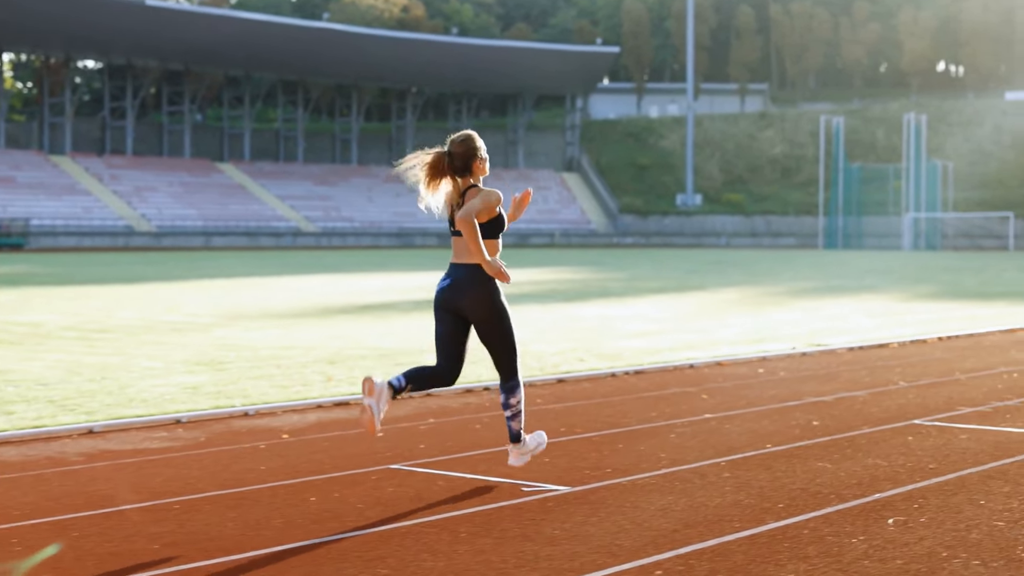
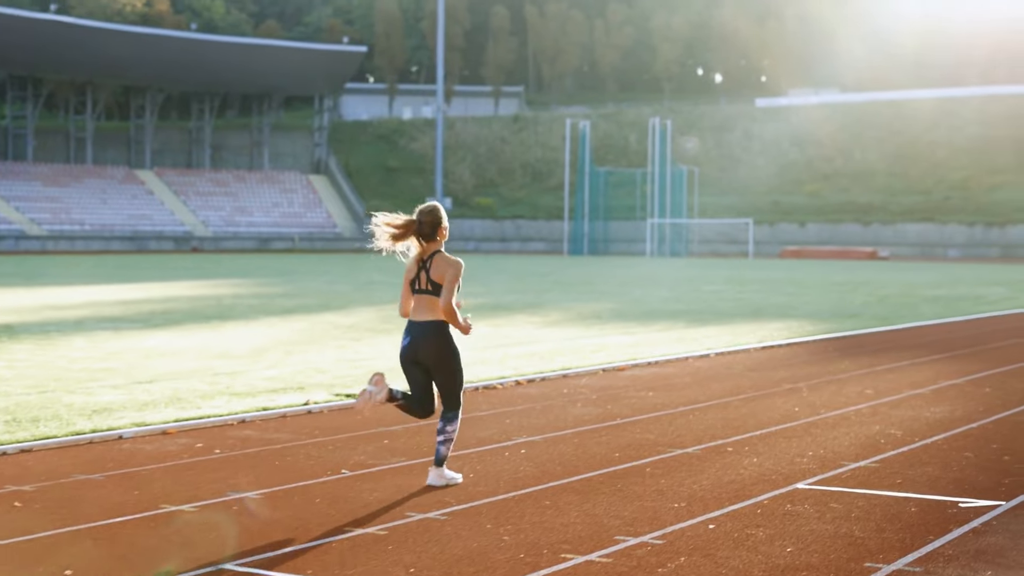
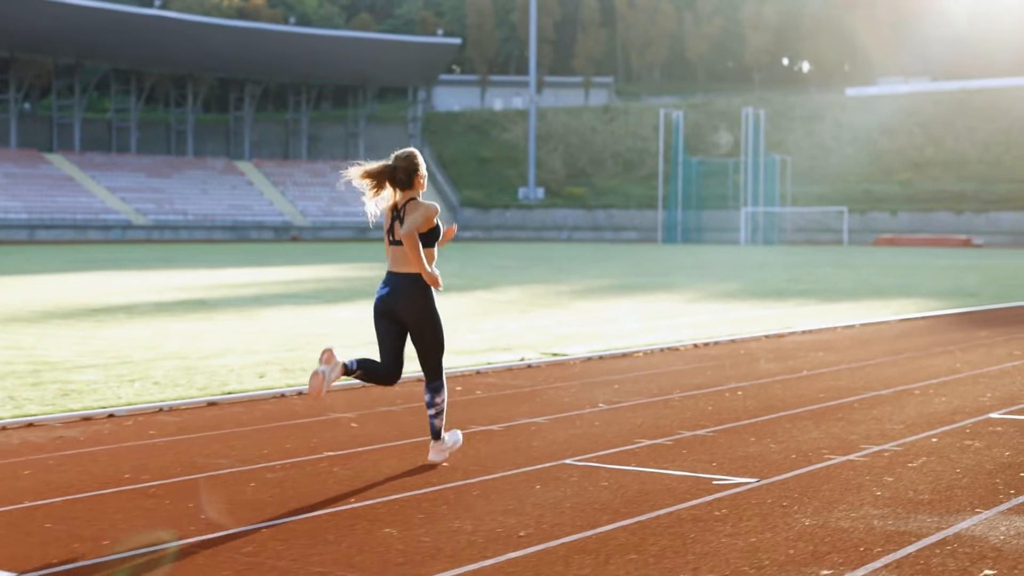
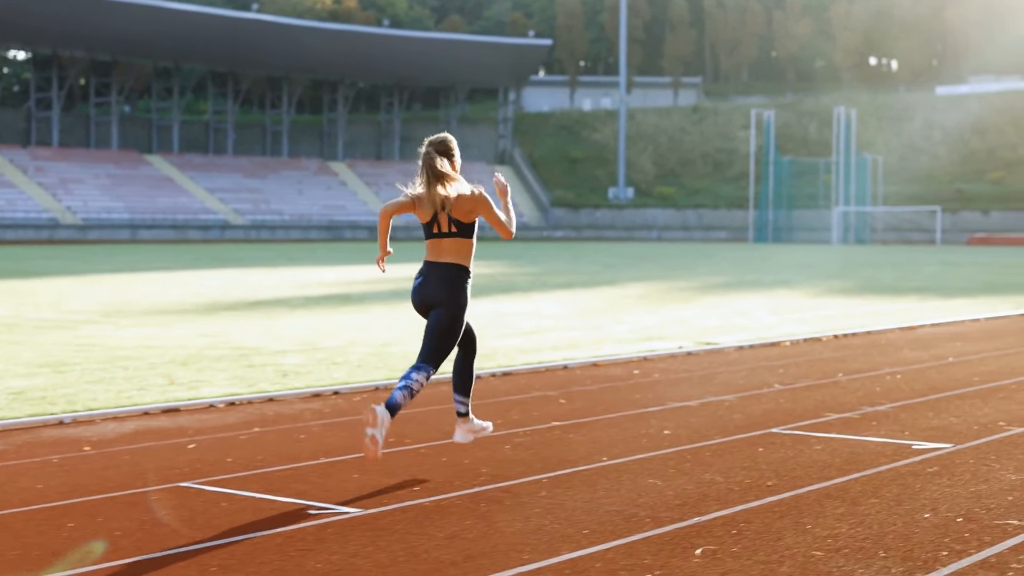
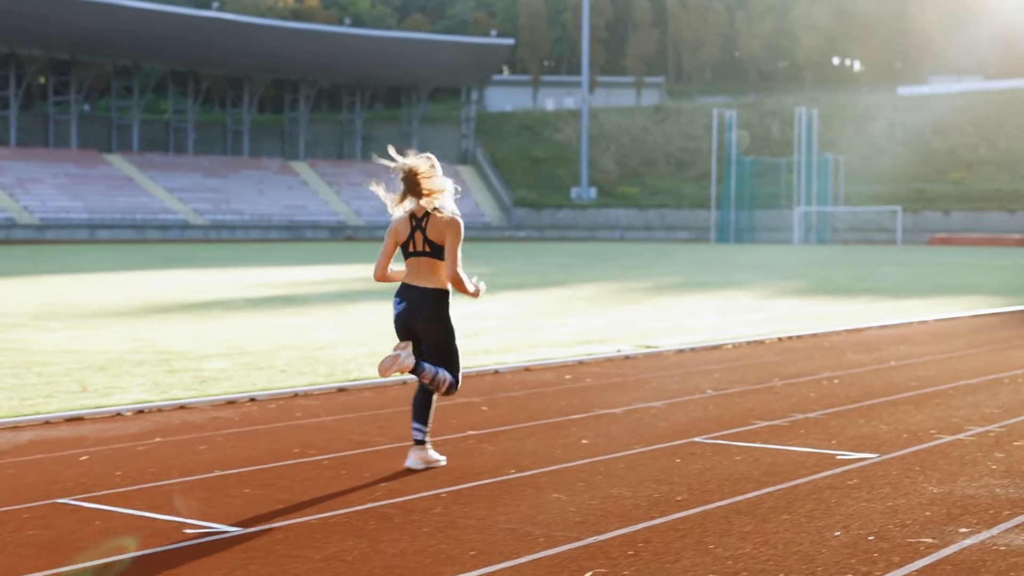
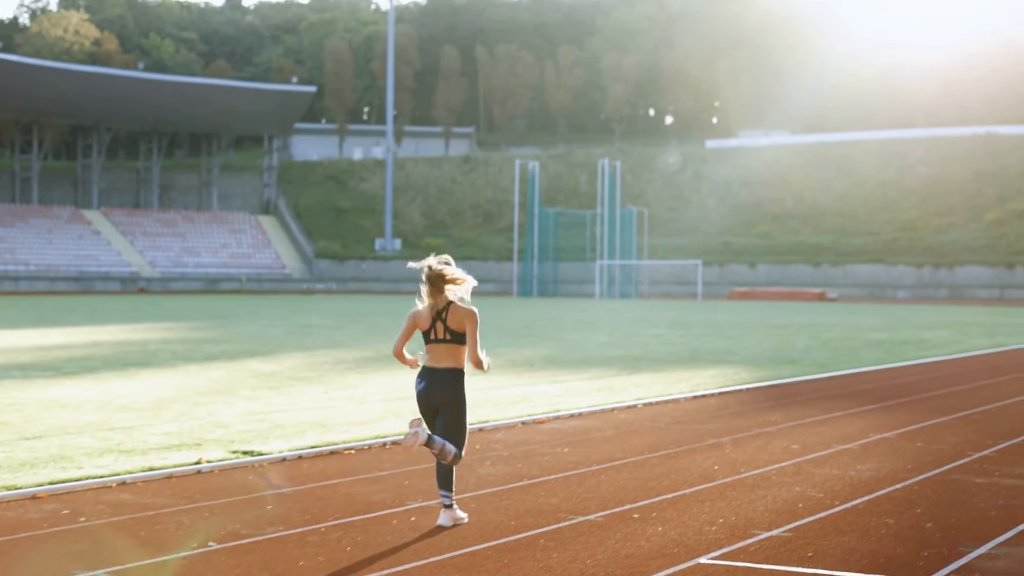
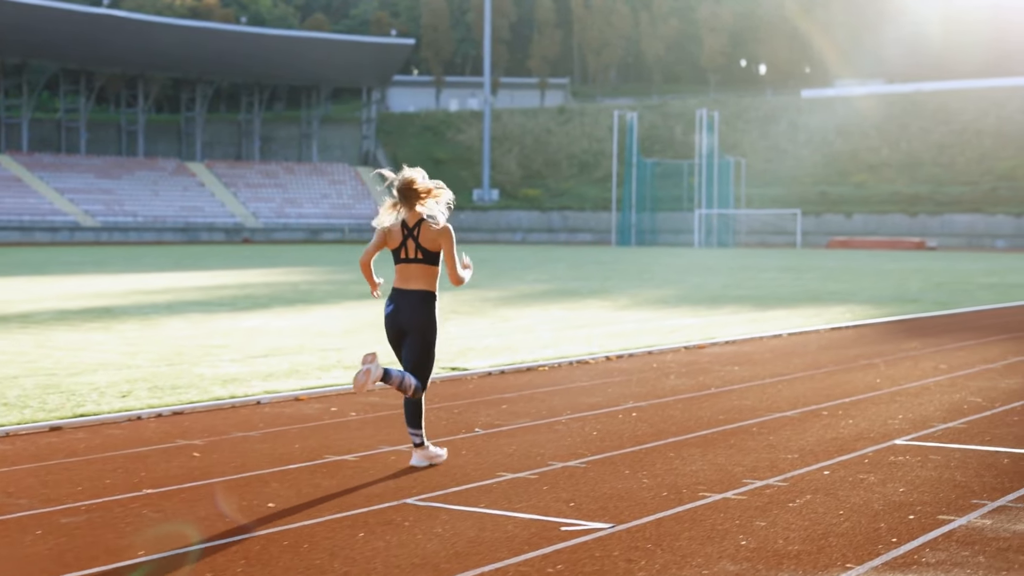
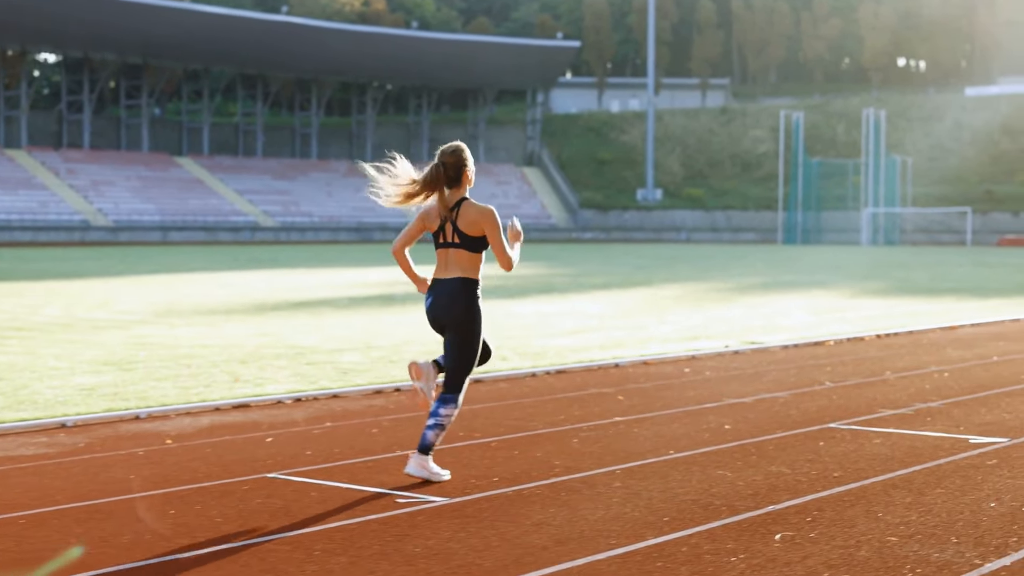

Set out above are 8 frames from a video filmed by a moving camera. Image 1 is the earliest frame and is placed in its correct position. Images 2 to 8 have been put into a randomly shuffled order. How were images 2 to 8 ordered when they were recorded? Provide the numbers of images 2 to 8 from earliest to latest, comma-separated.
8, 4, 5, 3, 7, 2, 6
